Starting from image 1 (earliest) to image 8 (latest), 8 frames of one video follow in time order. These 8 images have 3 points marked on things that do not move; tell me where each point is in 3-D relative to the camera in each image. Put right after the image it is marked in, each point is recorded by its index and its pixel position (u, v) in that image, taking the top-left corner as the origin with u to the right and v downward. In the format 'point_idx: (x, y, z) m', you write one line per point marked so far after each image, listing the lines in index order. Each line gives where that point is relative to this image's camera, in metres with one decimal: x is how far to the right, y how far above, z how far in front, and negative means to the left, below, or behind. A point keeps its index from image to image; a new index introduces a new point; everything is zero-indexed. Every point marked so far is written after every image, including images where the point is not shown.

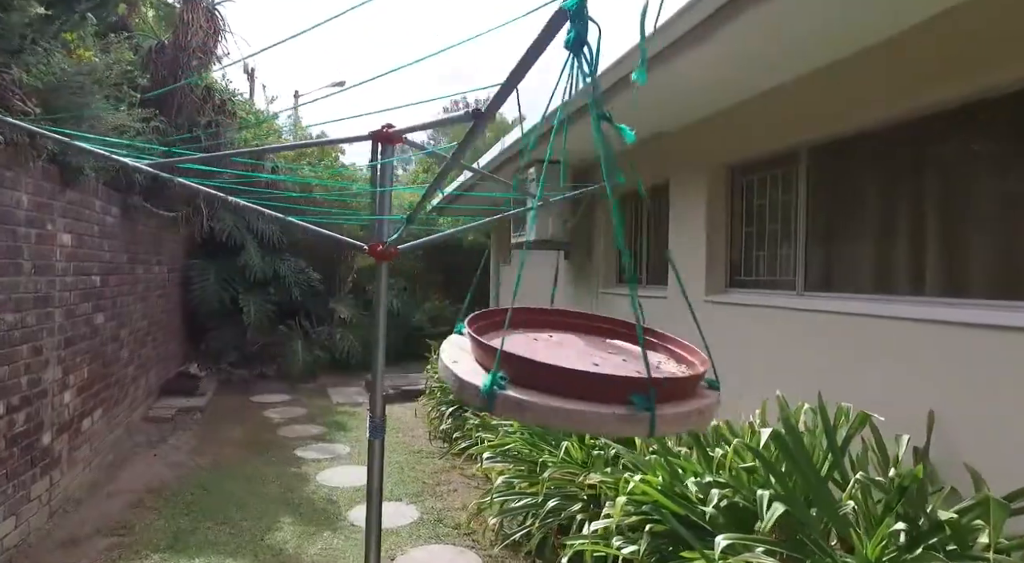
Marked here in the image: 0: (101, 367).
0: (-2.9, -0.6, +4.4) m
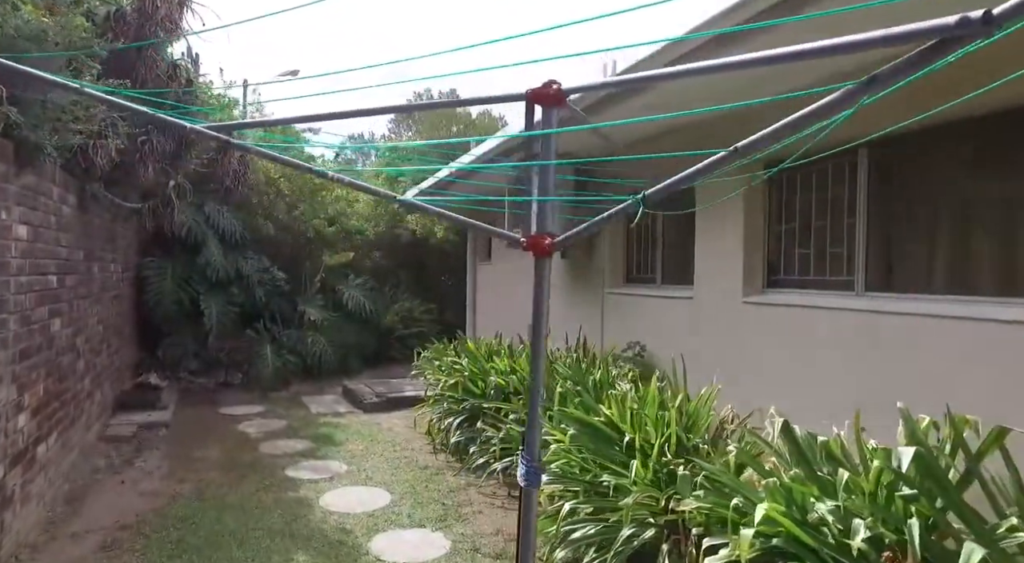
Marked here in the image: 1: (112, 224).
0: (-2.7, -0.6, +3.8) m
1: (-3.4, +0.5, +5.3) m
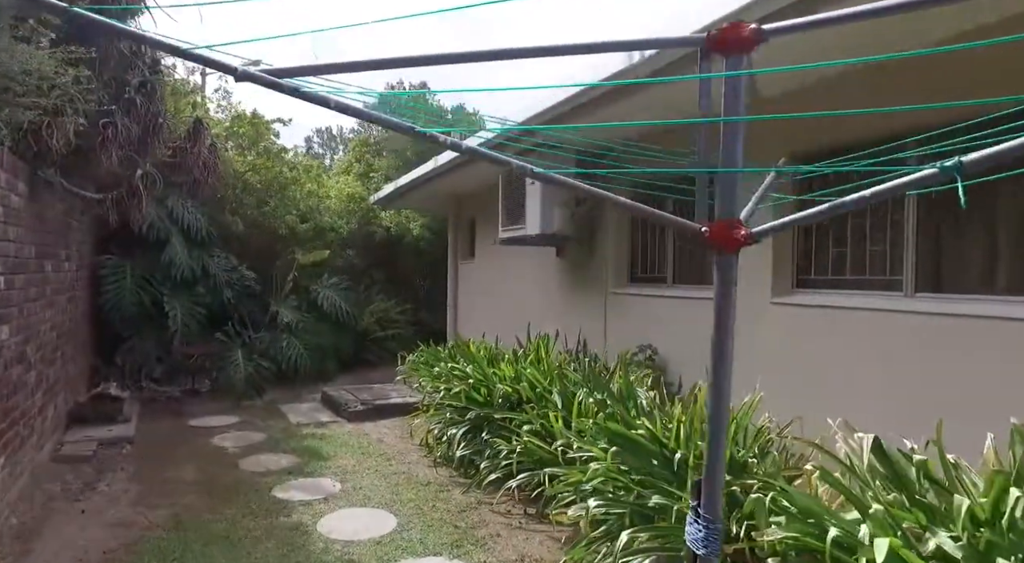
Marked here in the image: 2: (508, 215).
0: (-2.6, -0.6, +3.3) m
1: (-3.4, +0.5, +4.8) m
2: (0.0, +0.6, +5.7) m
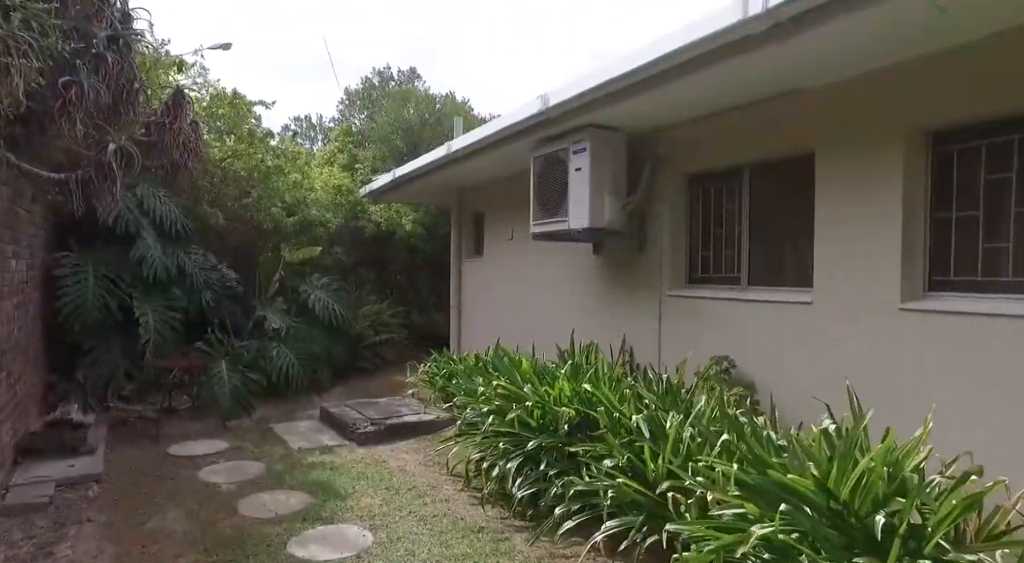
0: (-2.2, -0.6, +2.4) m
1: (-3.1, +0.5, +3.9) m
2: (+0.3, +0.6, +5.0) m
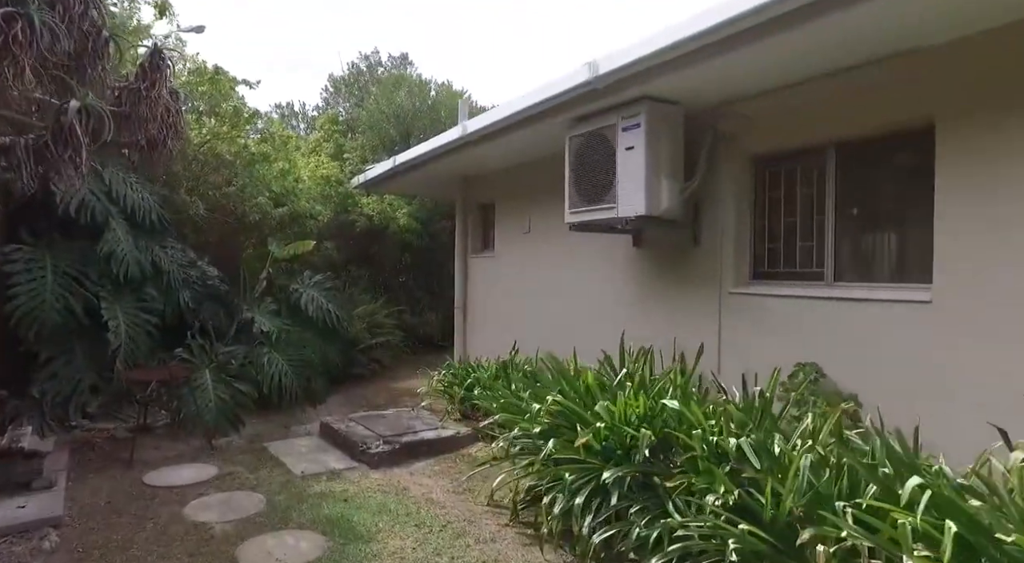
0: (-1.9, -0.6, +1.7) m
1: (-2.8, +0.5, +3.1) m
2: (+0.5, +0.6, +4.4) m
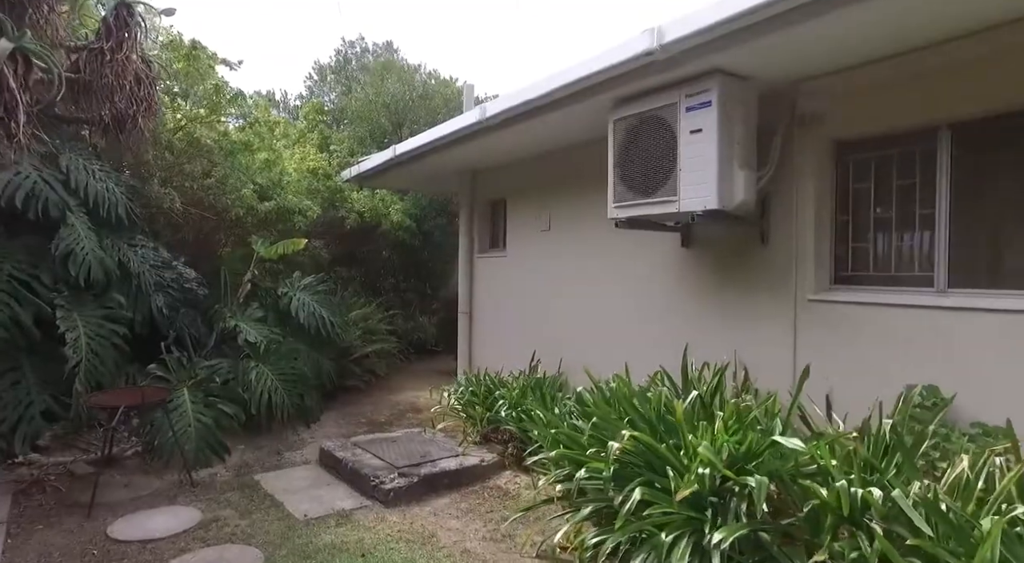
0: (-1.5, -0.6, +1.0) m
1: (-2.5, +0.5, +2.4) m
2: (+0.7, +0.6, +3.8) m
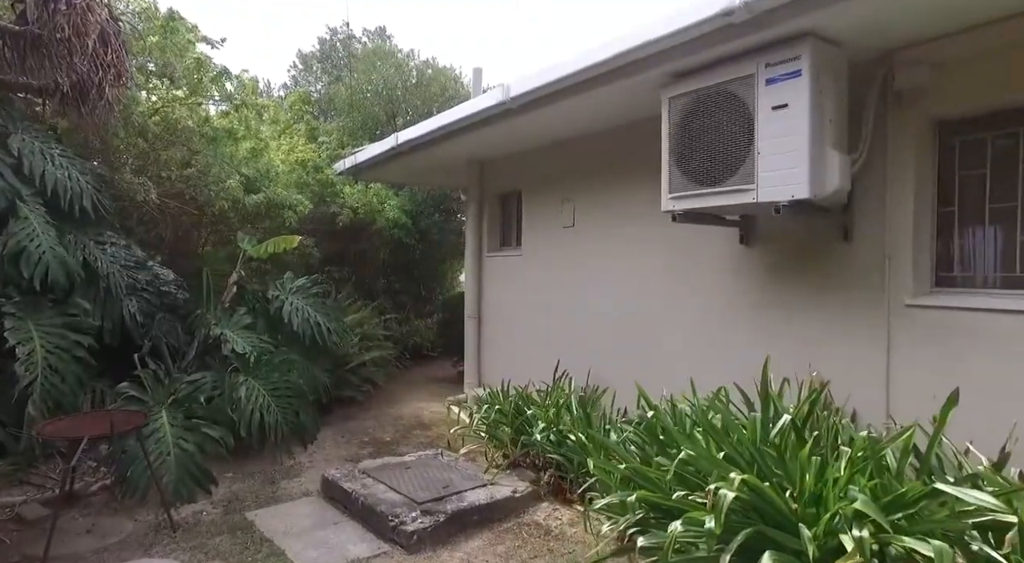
0: (-1.2, -0.6, +0.4) m
1: (-2.2, +0.4, +1.7) m
2: (+0.9, +0.6, +3.2) m
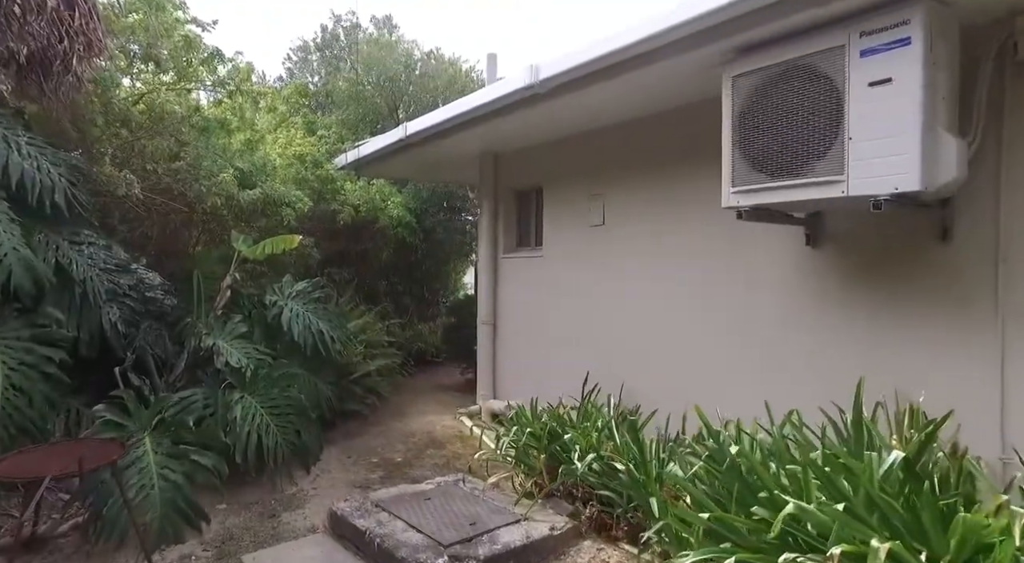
0: (-1.0, -0.7, -0.1) m
1: (-2.0, +0.4, +1.2) m
2: (+1.1, +0.6, +2.8) m
